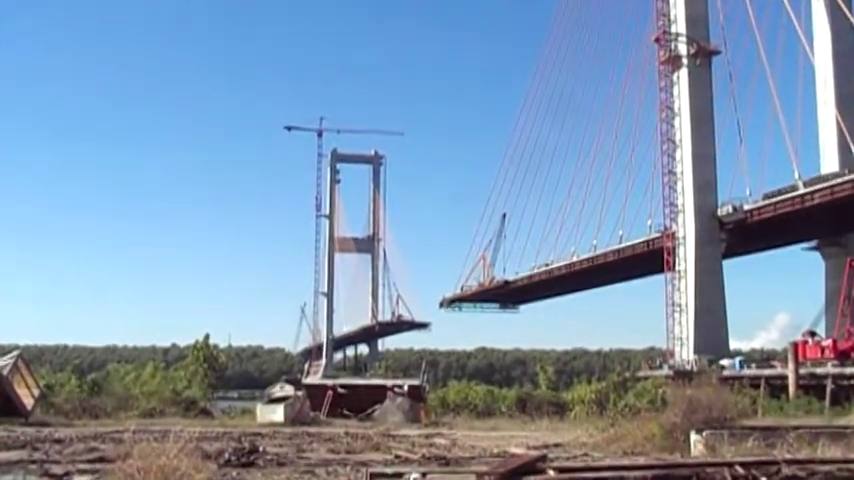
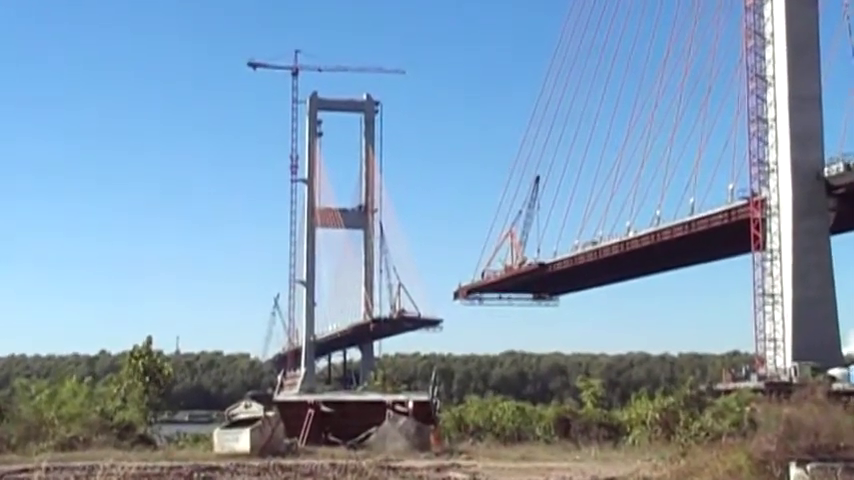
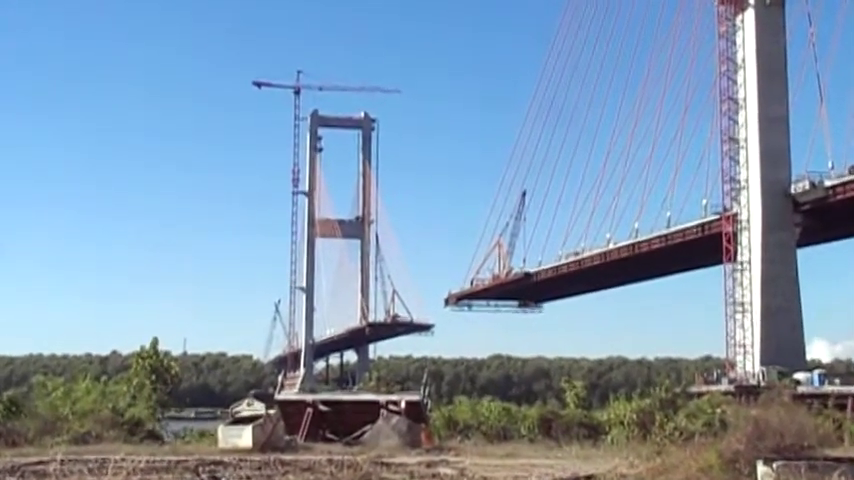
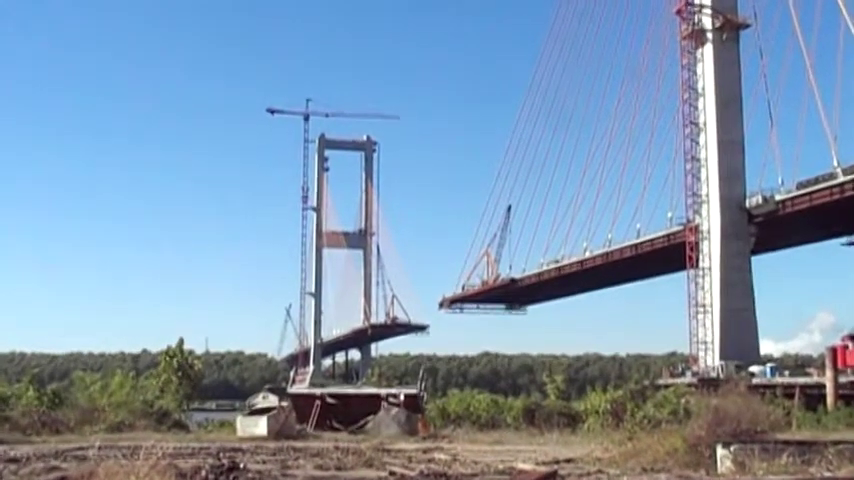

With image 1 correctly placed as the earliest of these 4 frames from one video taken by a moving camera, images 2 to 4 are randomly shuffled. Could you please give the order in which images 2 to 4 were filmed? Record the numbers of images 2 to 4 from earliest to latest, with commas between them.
4, 3, 2
